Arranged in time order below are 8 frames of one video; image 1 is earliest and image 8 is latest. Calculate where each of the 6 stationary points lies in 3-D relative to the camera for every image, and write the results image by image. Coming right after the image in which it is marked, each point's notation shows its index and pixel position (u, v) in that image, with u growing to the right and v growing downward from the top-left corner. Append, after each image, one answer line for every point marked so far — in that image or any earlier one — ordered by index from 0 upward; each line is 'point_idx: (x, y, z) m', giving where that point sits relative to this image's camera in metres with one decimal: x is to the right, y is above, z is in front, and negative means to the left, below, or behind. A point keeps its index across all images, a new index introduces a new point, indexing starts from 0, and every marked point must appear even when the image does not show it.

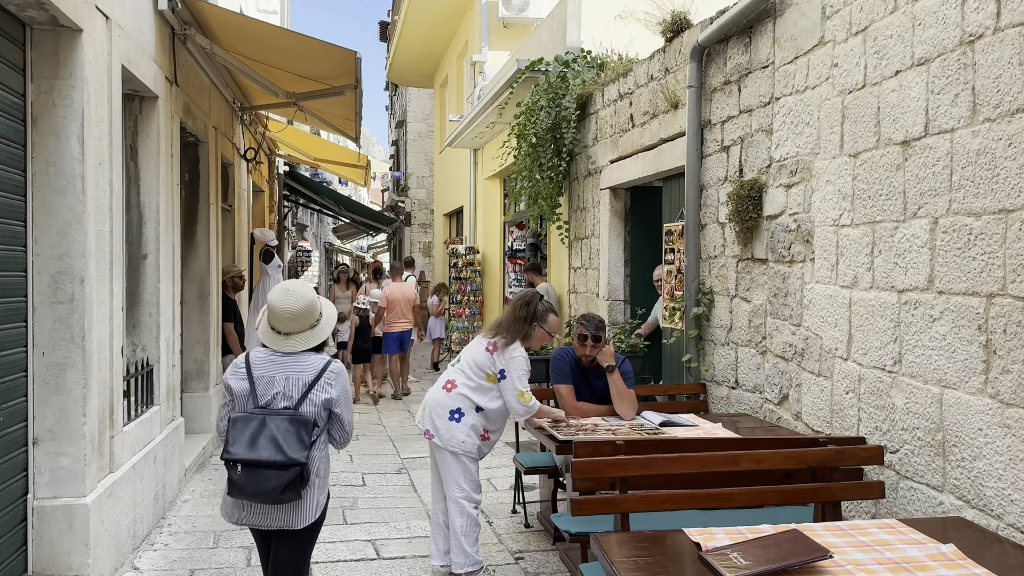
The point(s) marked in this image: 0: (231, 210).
0: (-2.8, +0.8, +7.8) m
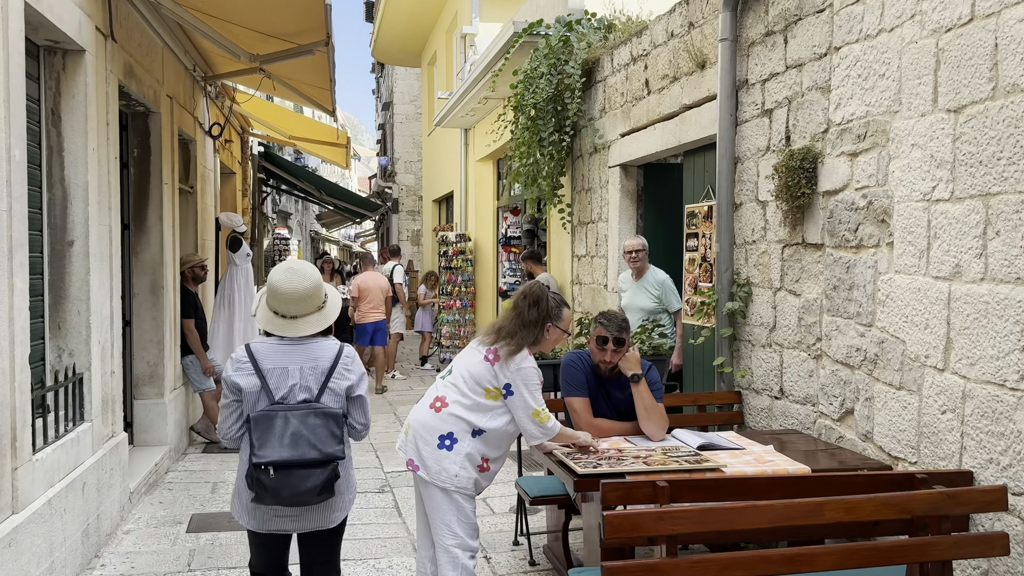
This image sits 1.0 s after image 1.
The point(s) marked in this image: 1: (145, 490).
0: (-2.8, +0.9, +7.0) m
1: (-2.3, -1.3, +5.0) m
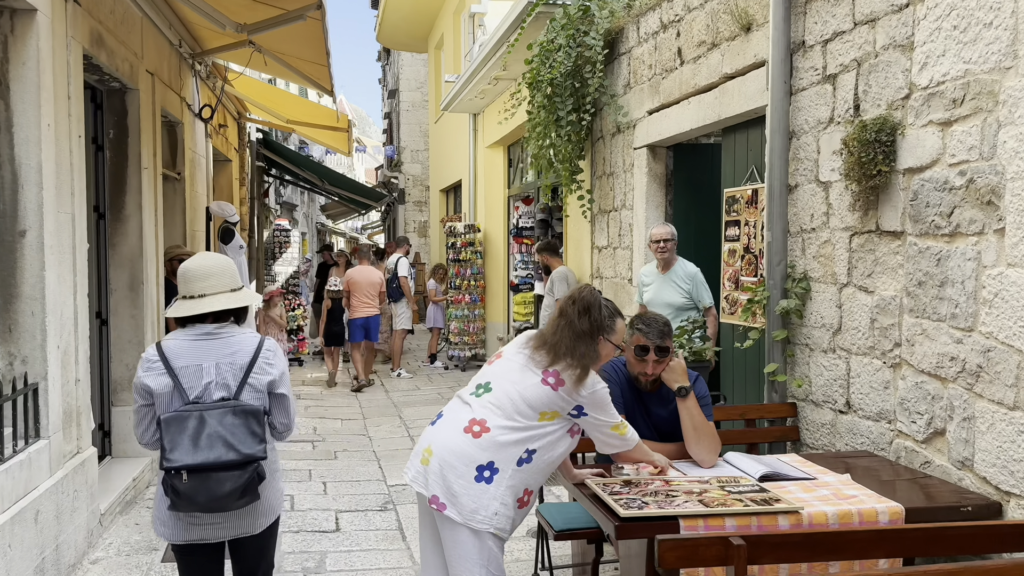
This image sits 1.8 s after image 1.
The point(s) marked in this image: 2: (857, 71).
0: (-2.7, +0.9, +6.4) m
1: (-2.2, -1.3, +4.5) m
2: (+1.5, +0.9, +3.4) m
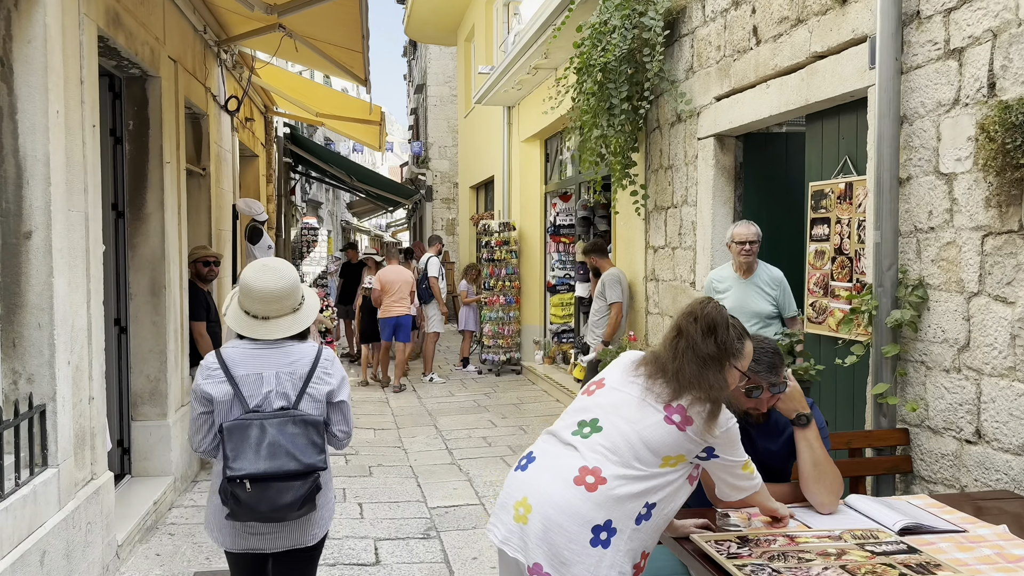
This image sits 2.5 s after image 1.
0: (-2.3, +0.9, +6.0) m
1: (-1.9, -1.3, +4.1) m
2: (+1.7, +0.9, +2.9) m
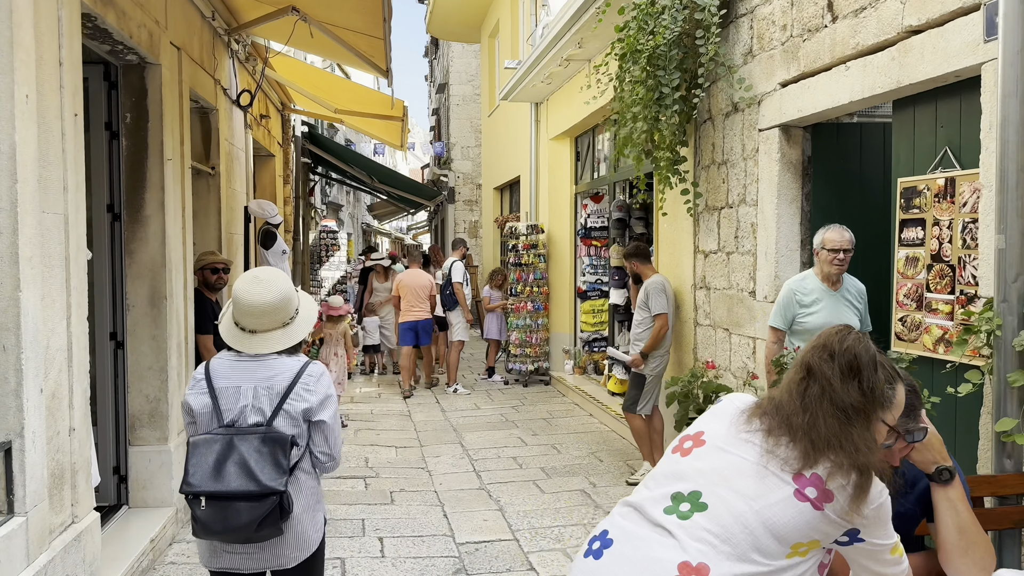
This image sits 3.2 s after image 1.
0: (-2.1, +0.8, +5.6) m
1: (-1.7, -1.3, +3.6) m
2: (+1.9, +0.8, +2.3) m
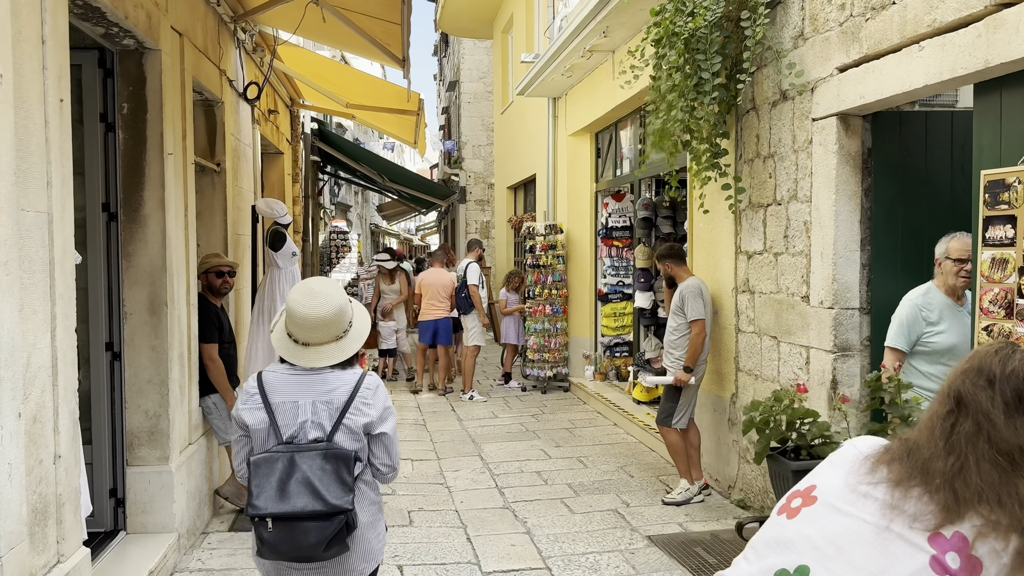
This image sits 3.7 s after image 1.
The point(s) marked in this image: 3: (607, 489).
0: (-1.9, +0.8, +5.2) m
1: (-1.6, -1.4, +3.3) m
2: (+2.0, +0.8, +1.9) m
3: (+0.6, -1.3, +5.2) m
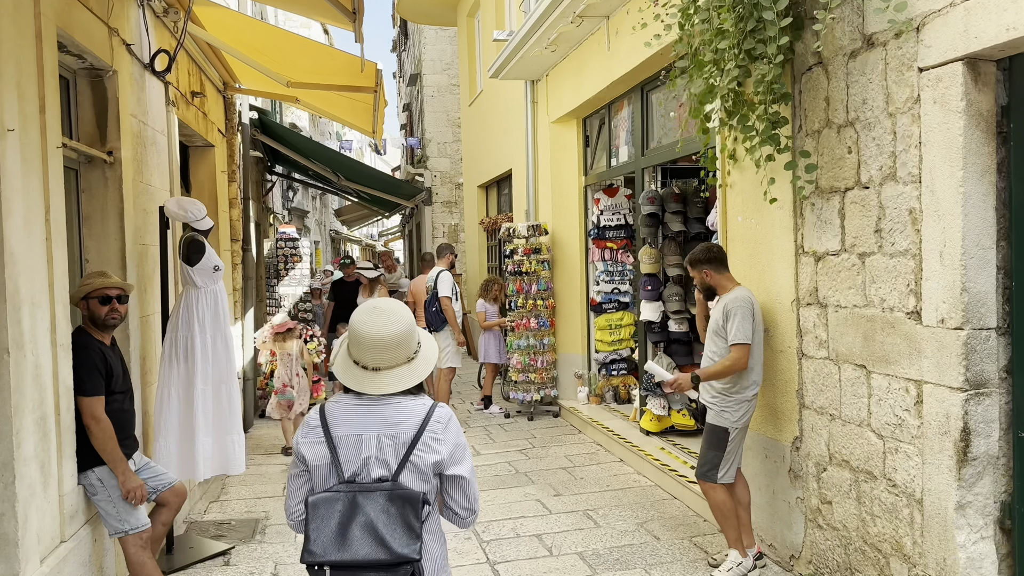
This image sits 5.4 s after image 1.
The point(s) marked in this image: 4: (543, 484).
0: (-2.0, +0.6, +3.9) m
1: (-1.5, -1.5, +2.0) m
2: (+2.1, +0.8, +0.8) m
3: (+0.6, -1.4, +4.1) m
4: (+0.2, -1.4, +5.5) m
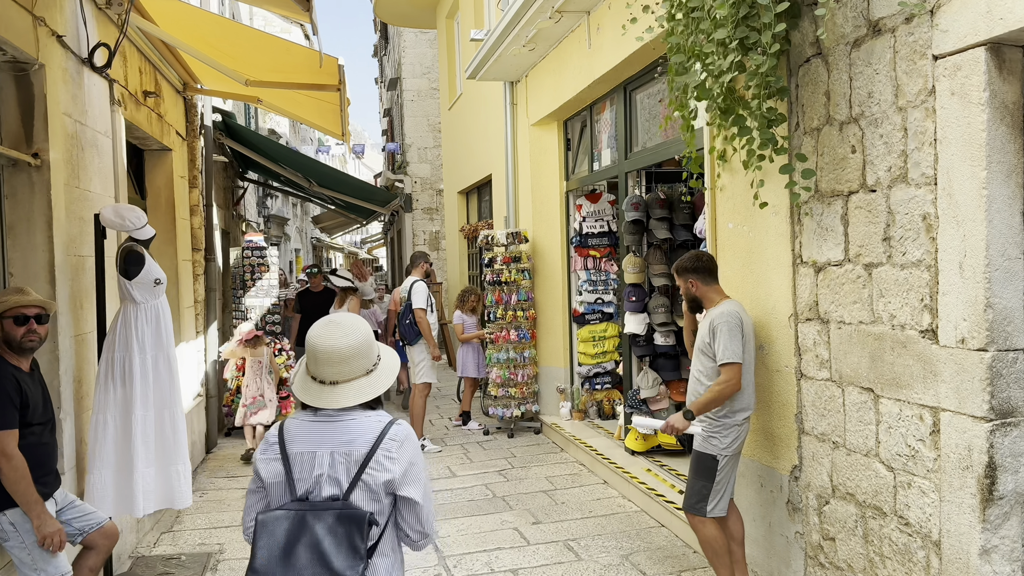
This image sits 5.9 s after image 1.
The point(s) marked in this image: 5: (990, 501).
0: (-2.1, +0.6, +3.6) m
1: (-1.6, -1.5, +1.6) m
2: (+2.0, +0.8, +0.5) m
3: (+0.5, -1.5, +3.7) m
4: (+0.1, -1.4, +5.2) m
5: (+1.5, -0.7, +2.5) m
